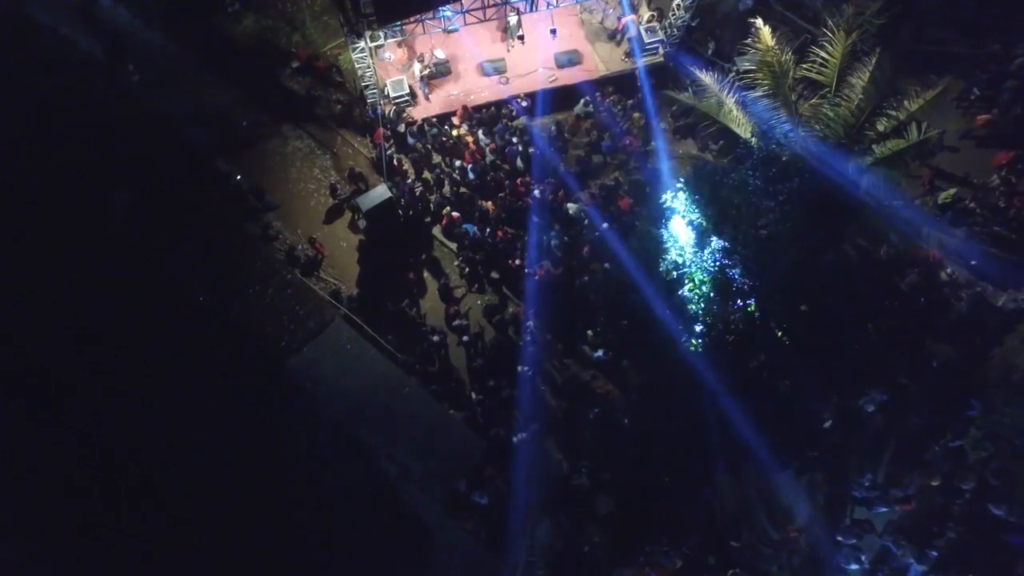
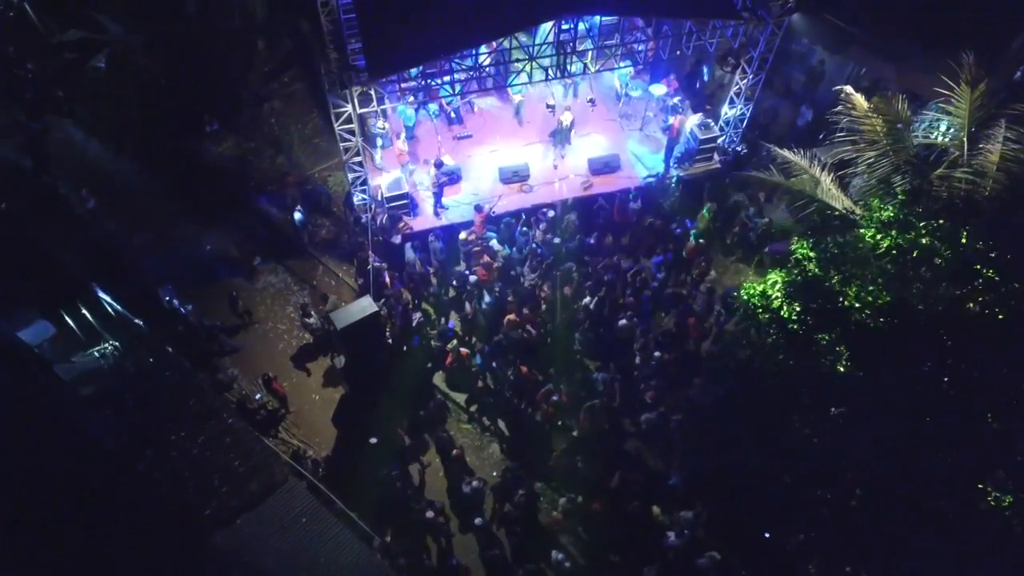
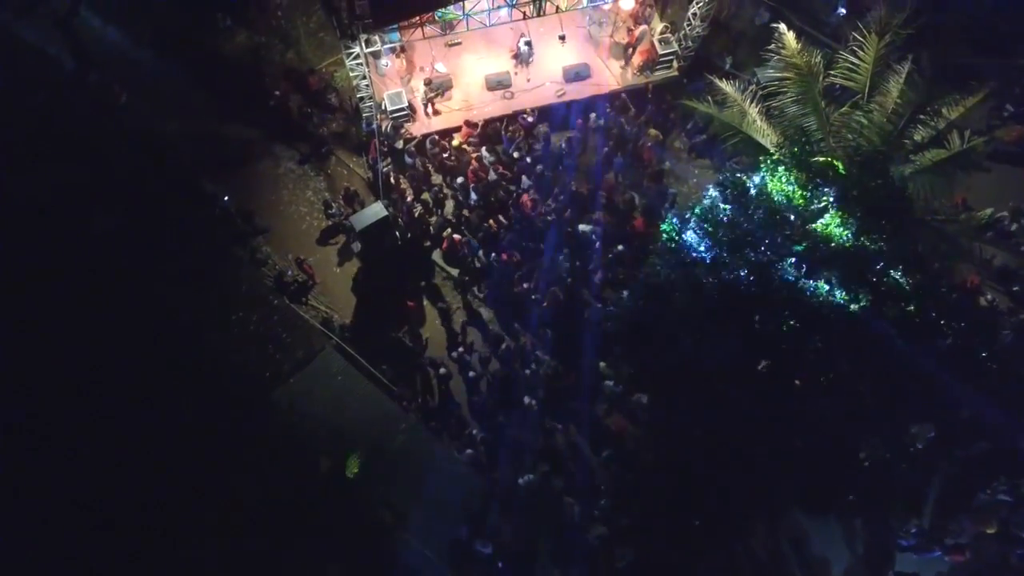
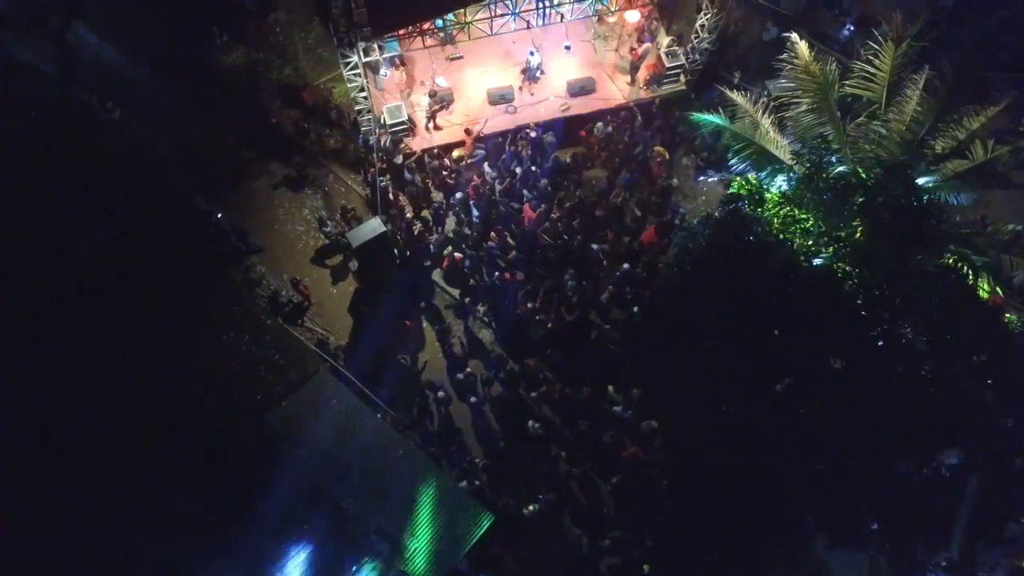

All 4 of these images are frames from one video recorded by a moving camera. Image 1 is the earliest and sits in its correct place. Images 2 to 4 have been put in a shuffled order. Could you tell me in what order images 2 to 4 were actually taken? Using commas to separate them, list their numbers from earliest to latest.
3, 4, 2
